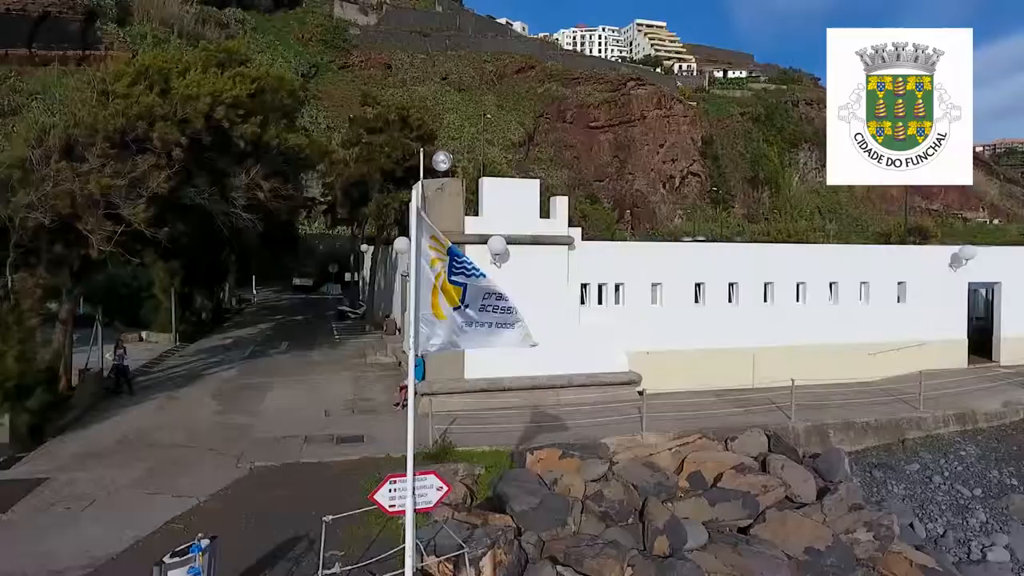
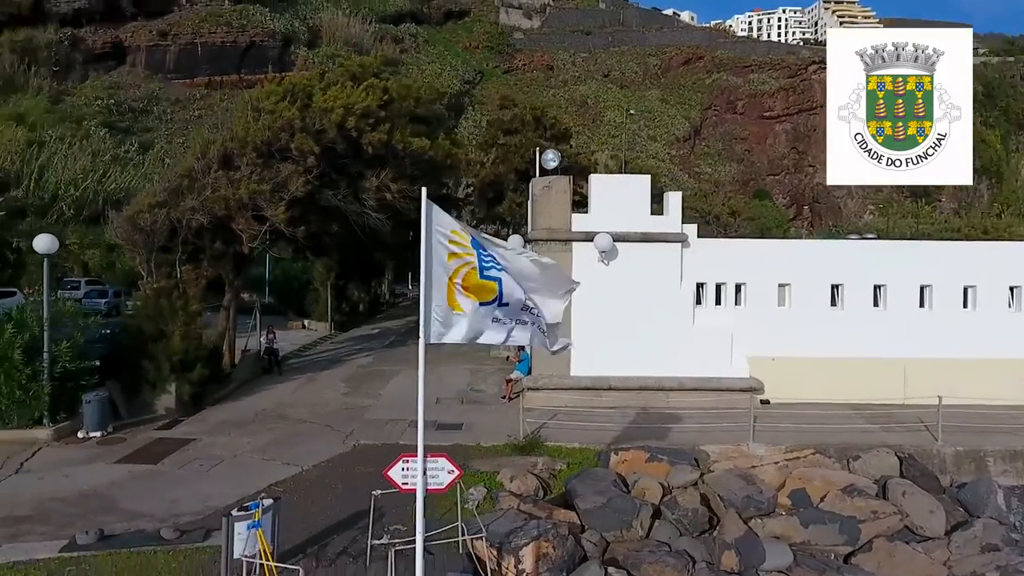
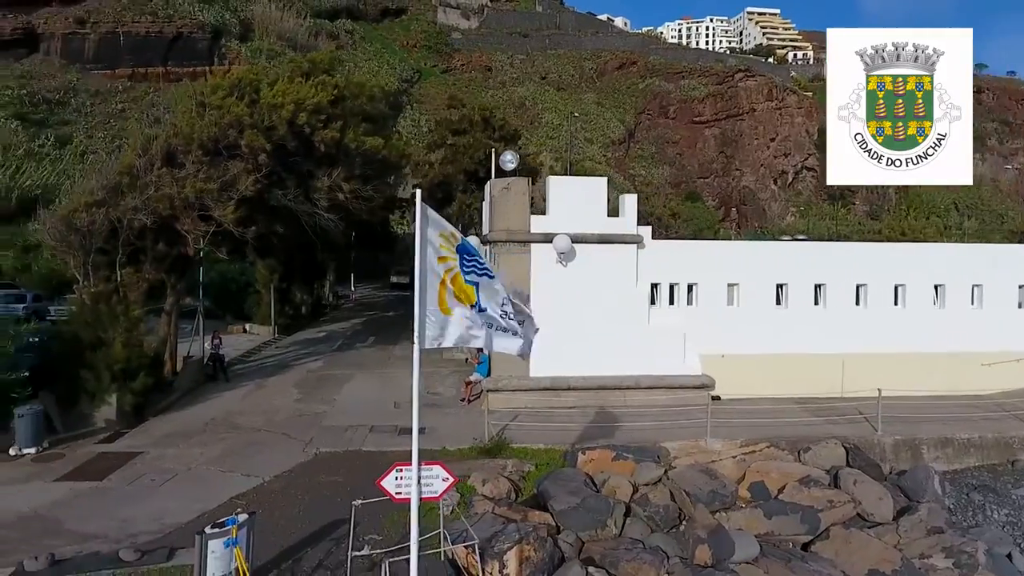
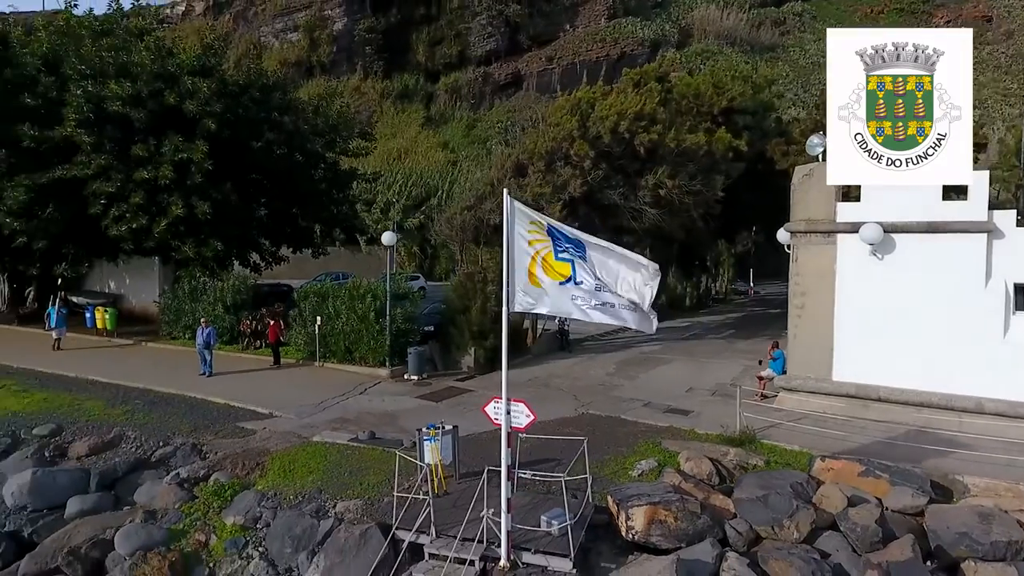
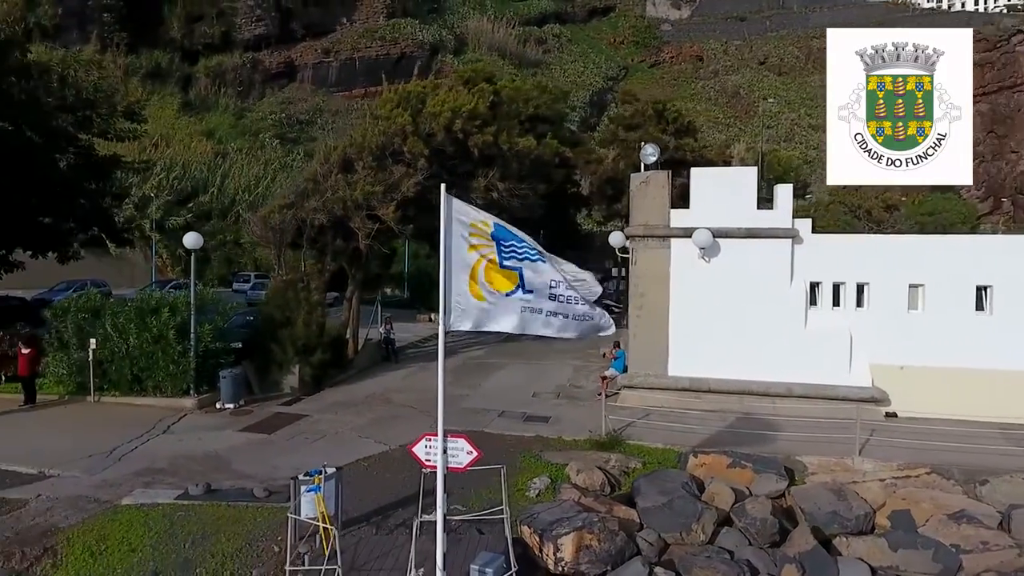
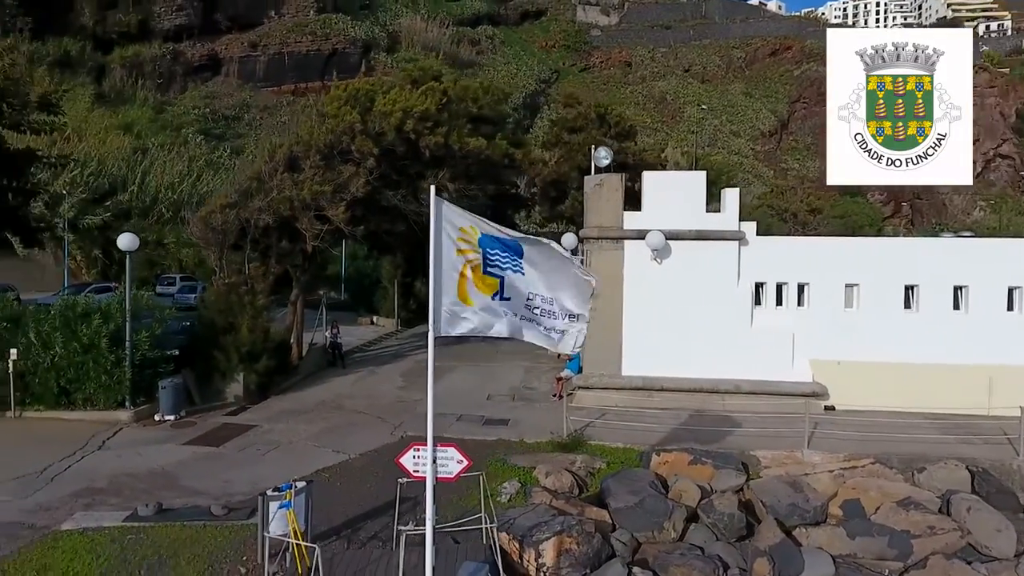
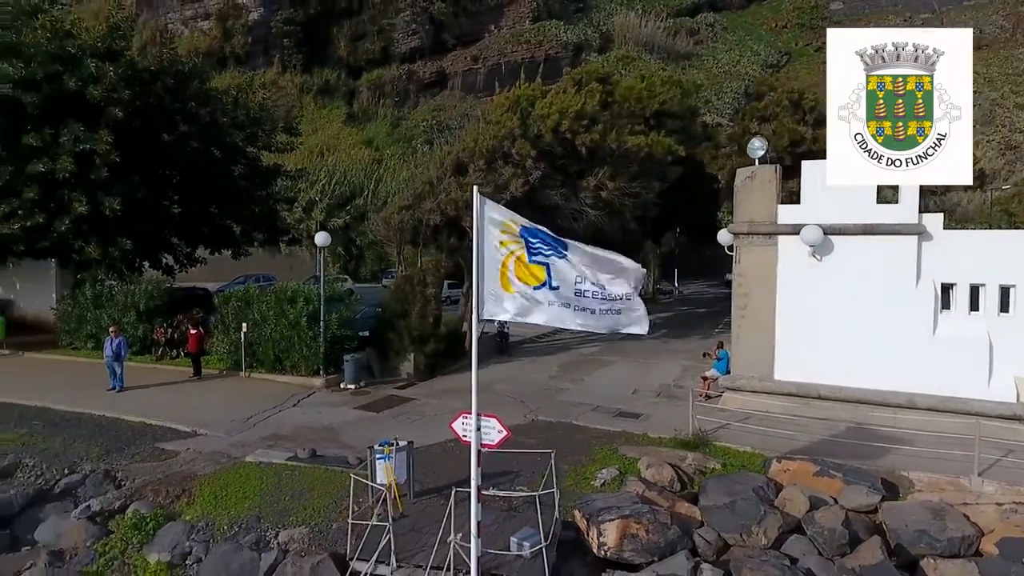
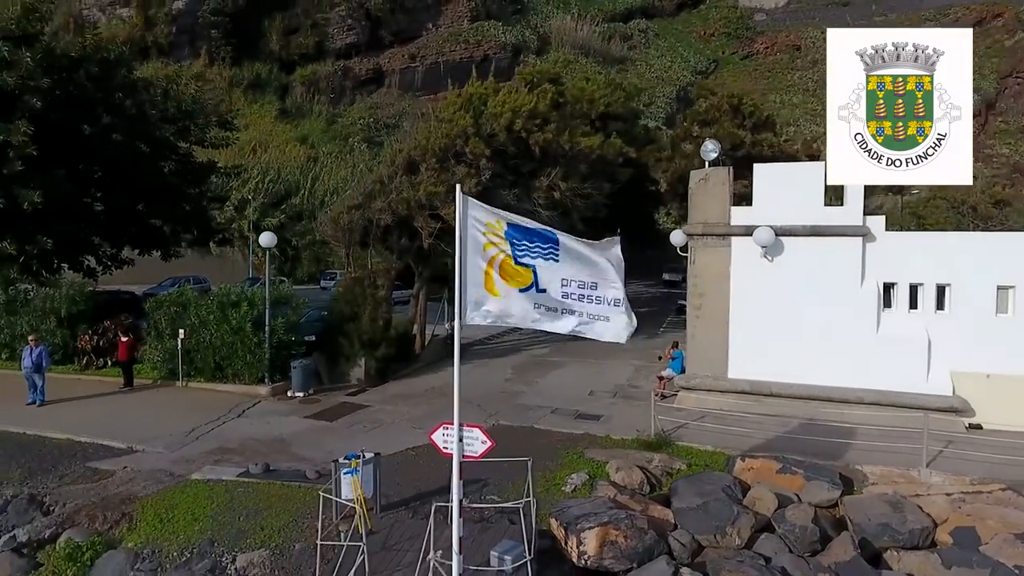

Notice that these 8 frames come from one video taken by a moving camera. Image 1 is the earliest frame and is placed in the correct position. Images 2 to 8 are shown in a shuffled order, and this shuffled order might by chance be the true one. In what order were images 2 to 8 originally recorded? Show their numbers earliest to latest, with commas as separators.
3, 2, 6, 5, 8, 7, 4
